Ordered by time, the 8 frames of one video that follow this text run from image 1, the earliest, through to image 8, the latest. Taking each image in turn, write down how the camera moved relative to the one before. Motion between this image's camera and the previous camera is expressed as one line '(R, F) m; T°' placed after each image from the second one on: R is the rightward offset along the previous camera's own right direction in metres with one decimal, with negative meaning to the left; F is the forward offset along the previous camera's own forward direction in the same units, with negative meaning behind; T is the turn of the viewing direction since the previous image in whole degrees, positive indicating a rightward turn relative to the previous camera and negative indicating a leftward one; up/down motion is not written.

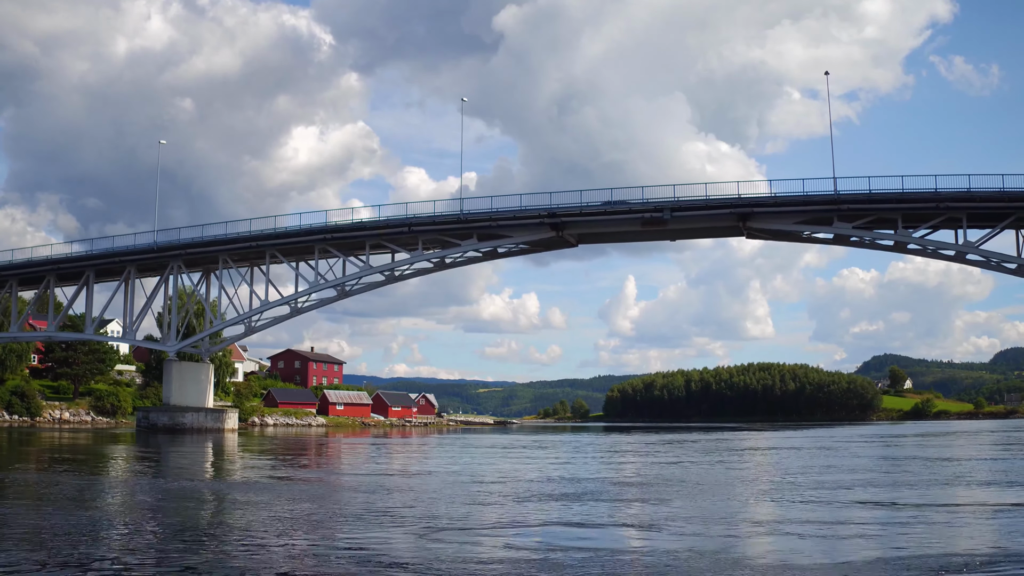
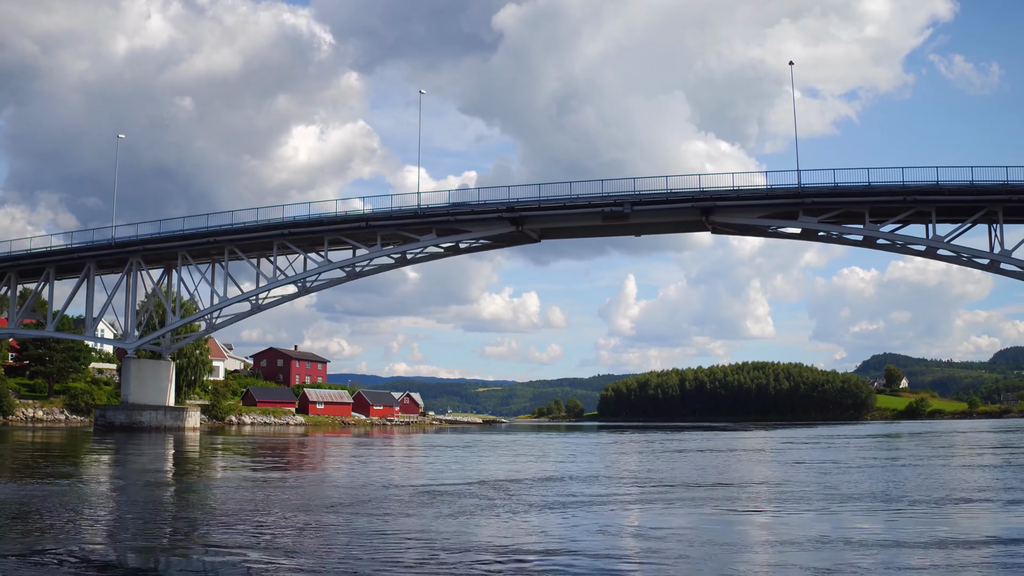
(+1.6, +0.9) m; 0°
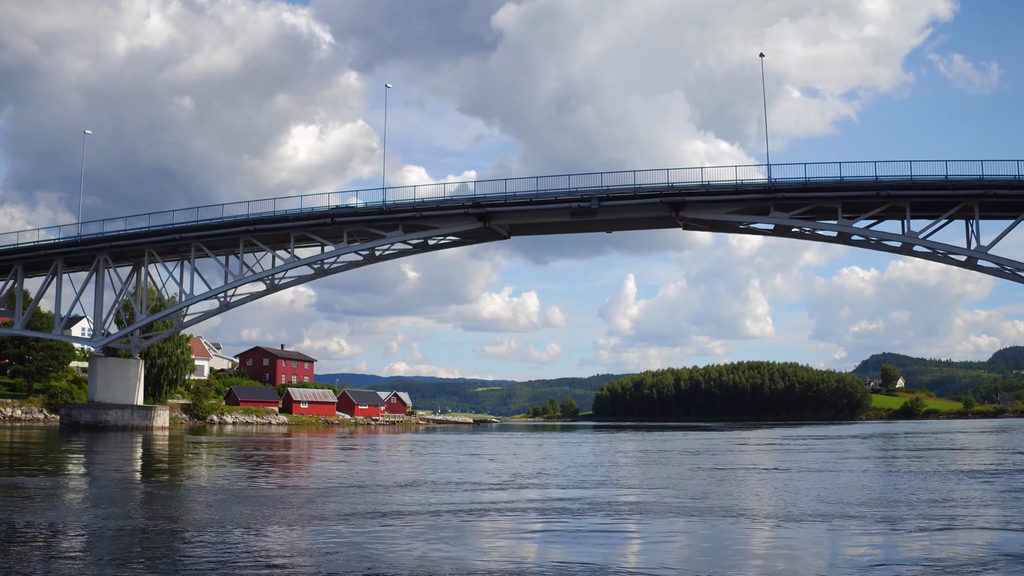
(+1.3, +0.7) m; 0°
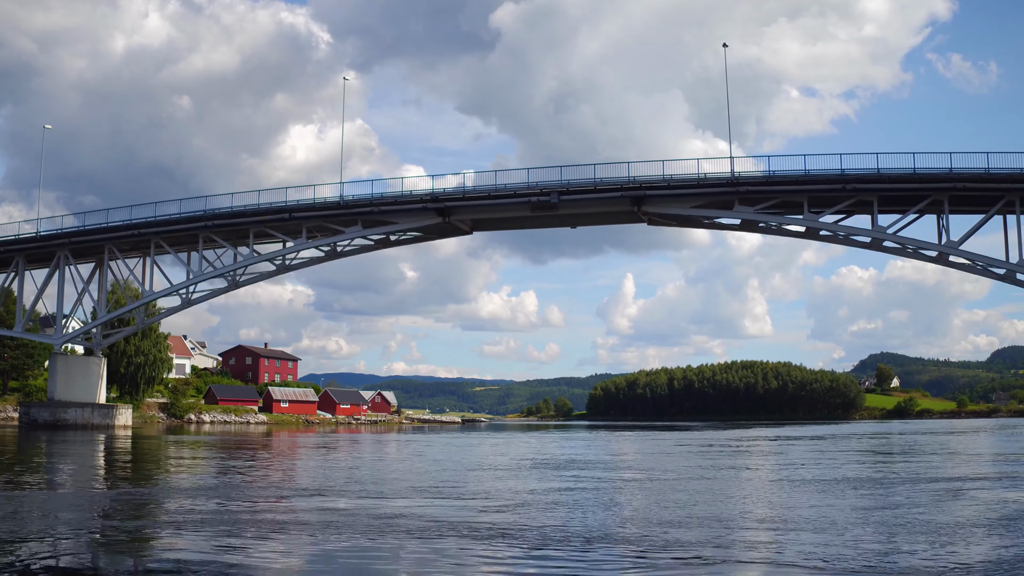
(+1.4, +0.8) m; 0°
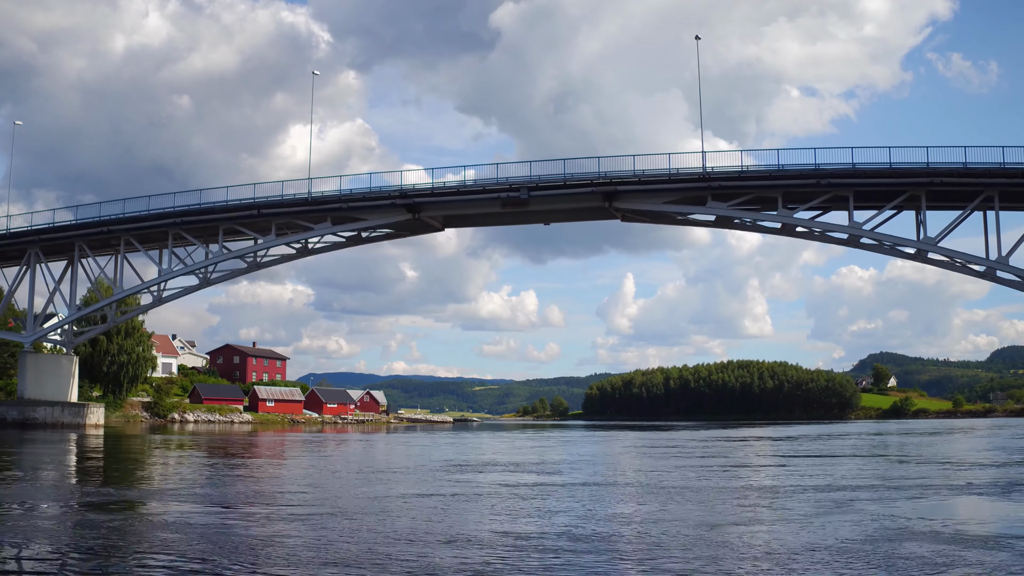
(+1.1, +0.6) m; 0°
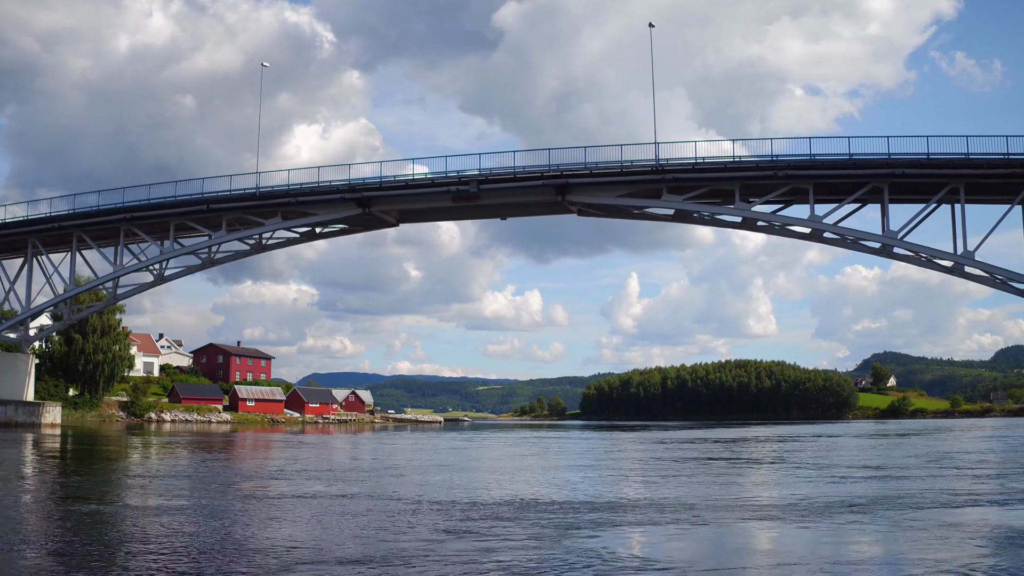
(+1.8, +0.9) m; 0°
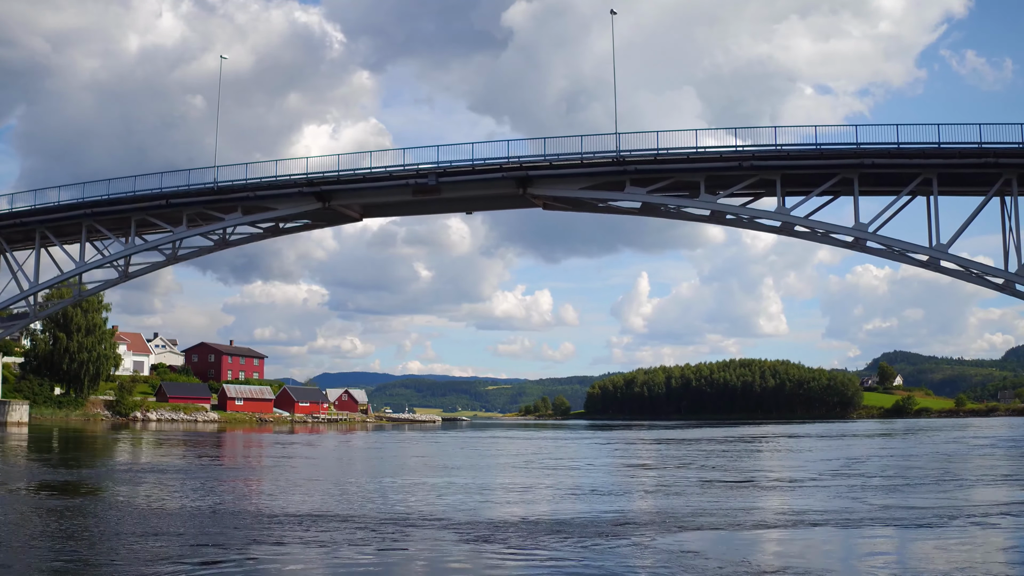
(+1.6, +0.8) m; -1°
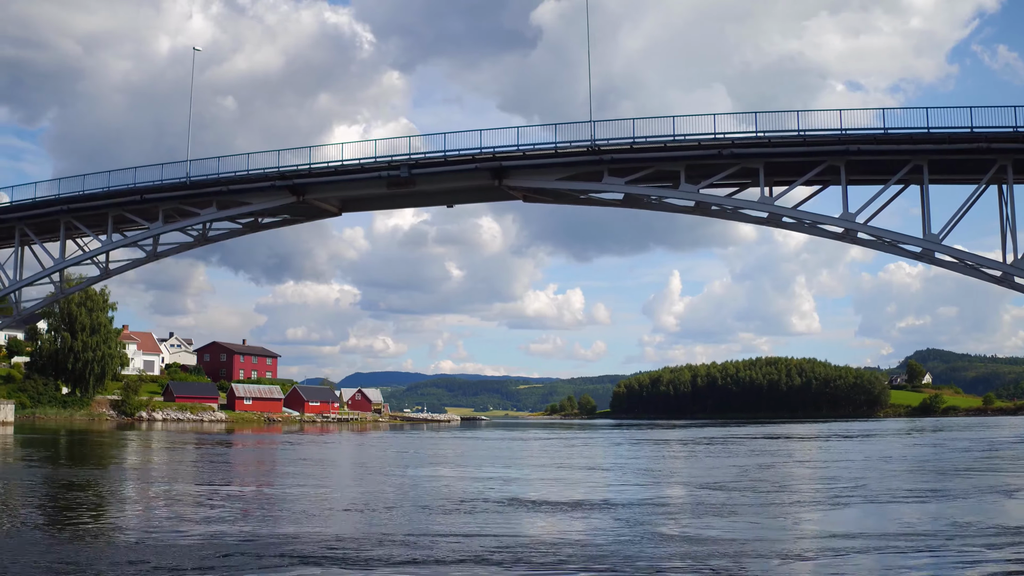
(+1.7, +1.0) m; -2°
